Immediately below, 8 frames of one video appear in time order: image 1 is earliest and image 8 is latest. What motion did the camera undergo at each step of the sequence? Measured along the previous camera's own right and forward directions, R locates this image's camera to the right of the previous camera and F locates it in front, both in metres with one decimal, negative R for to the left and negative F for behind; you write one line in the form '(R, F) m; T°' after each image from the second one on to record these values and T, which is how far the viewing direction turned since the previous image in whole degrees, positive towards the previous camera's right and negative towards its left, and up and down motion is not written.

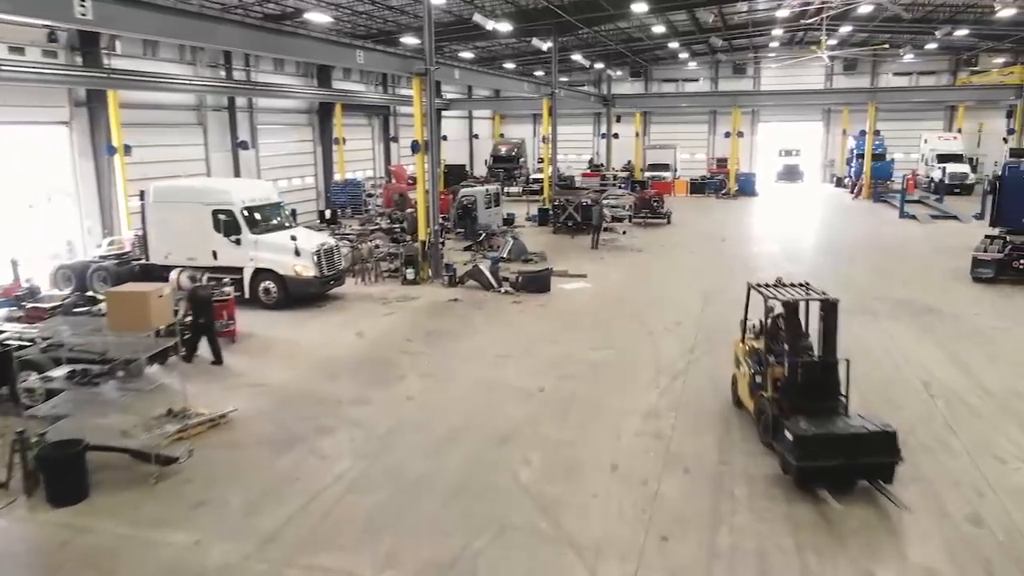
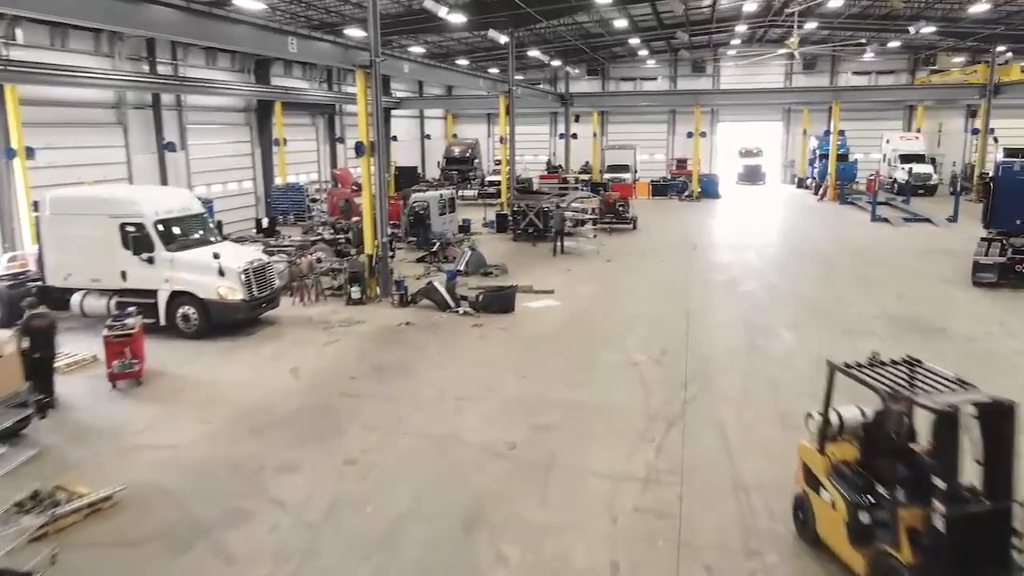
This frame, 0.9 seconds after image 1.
(-0.1, +1.2) m; +3°
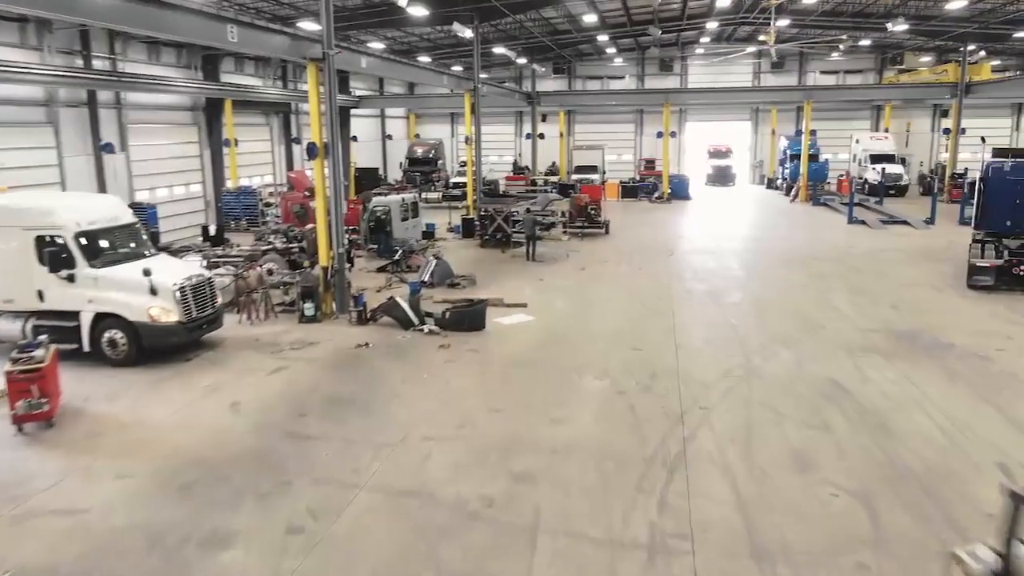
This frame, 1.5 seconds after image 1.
(-0.1, +0.8) m; +3°
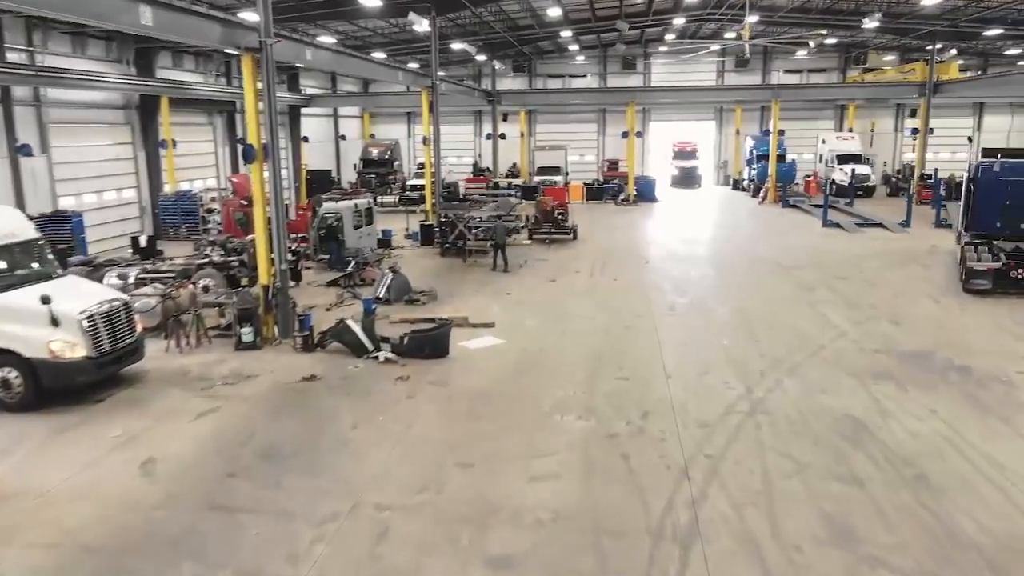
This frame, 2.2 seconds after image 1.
(-0.1, +1.0) m; +3°
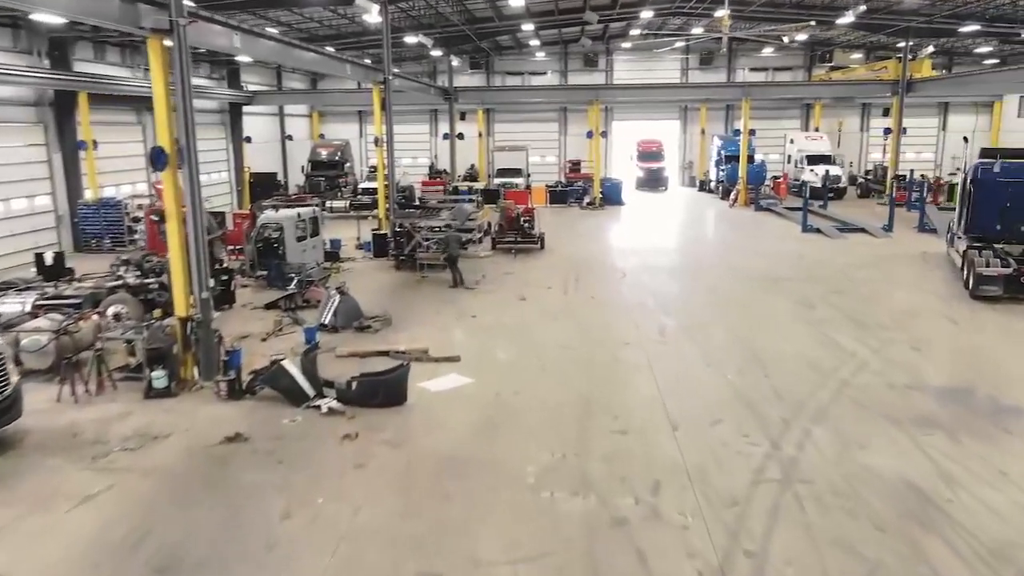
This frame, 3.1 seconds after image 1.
(-0.1, +1.3) m; +3°
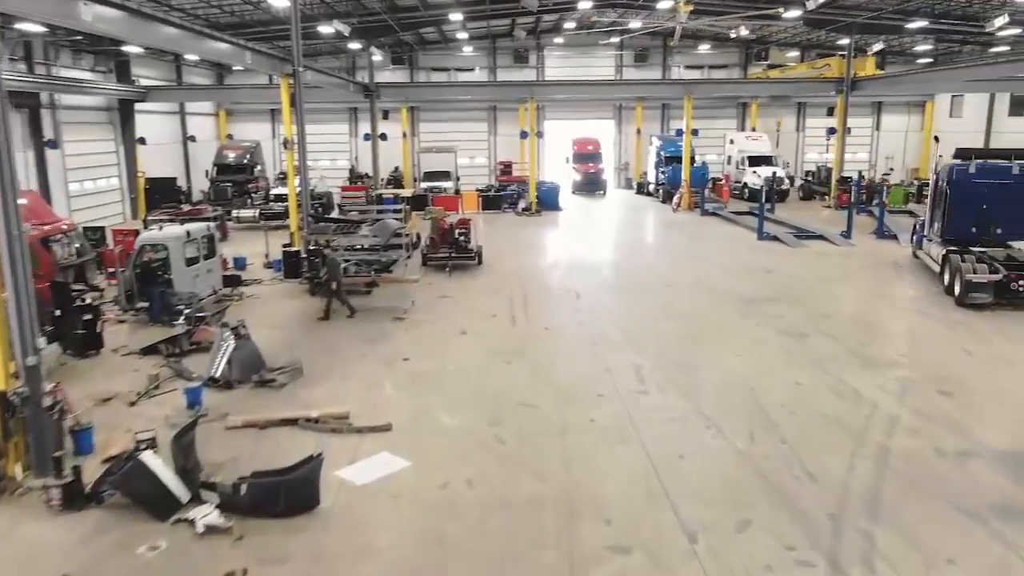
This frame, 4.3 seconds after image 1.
(-0.1, +1.6) m; +5°
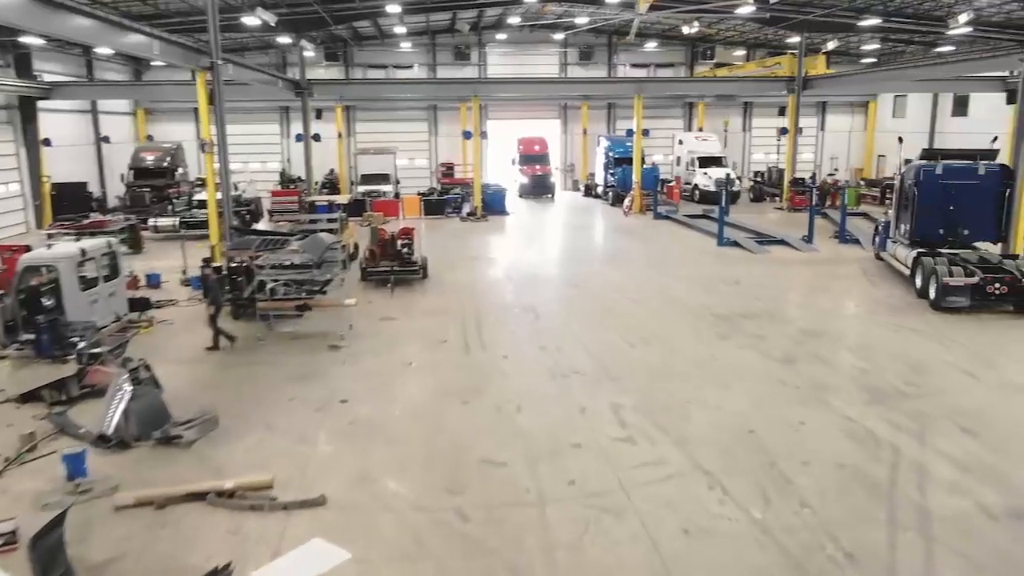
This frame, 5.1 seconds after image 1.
(-0.1, +1.0) m; +4°
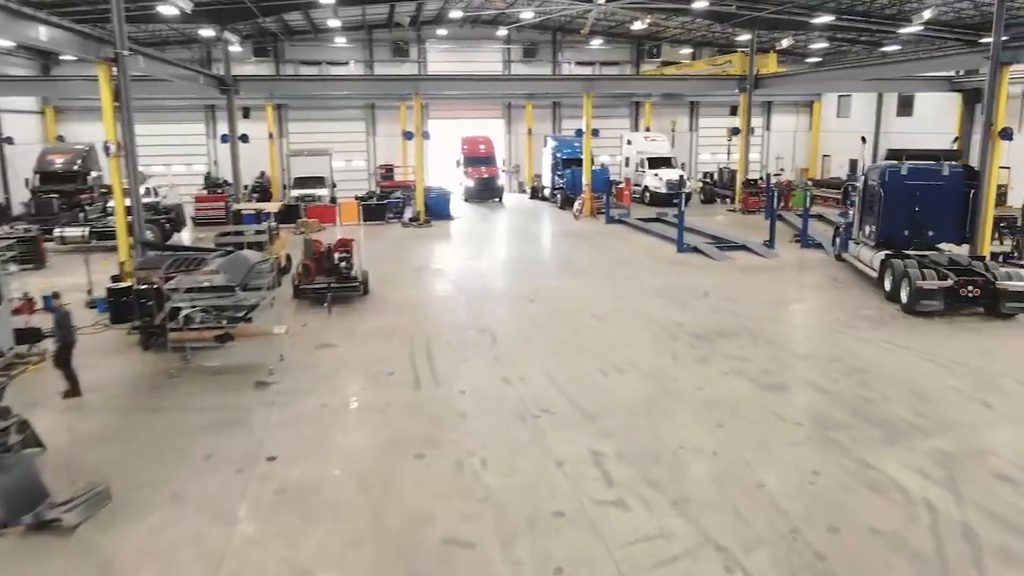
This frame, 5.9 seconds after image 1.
(-0.1, +1.0) m; +4°
